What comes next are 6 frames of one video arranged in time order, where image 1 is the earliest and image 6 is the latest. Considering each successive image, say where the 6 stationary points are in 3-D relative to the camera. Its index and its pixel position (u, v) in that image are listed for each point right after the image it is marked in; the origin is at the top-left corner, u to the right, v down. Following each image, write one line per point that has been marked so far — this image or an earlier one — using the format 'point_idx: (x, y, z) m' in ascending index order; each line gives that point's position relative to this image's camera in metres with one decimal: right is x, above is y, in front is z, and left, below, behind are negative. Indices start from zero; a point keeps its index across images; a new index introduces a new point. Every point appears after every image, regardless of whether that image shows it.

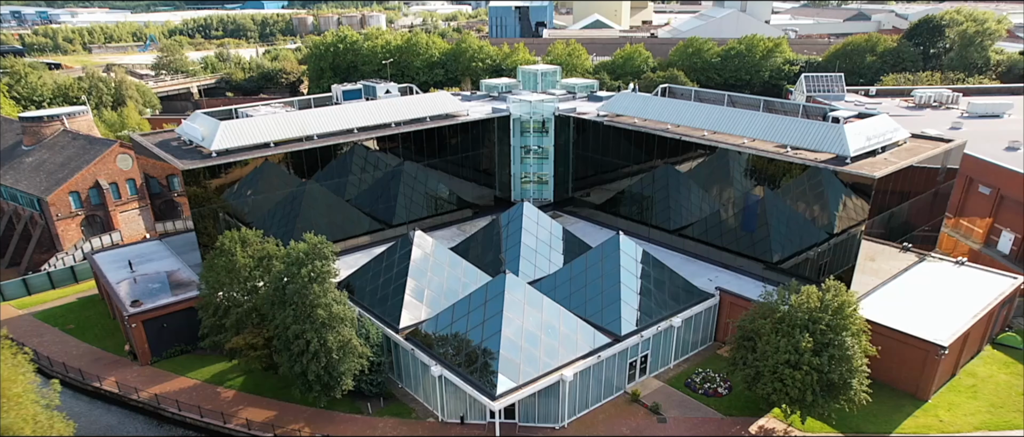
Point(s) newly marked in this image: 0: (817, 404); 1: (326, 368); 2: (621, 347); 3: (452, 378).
0: (+9.2, -5.5, +17.1) m
1: (-5.9, -4.7, +18.1) m
2: (+3.7, -4.3, +19.5) m
3: (-1.9, -5.1, +18.2) m
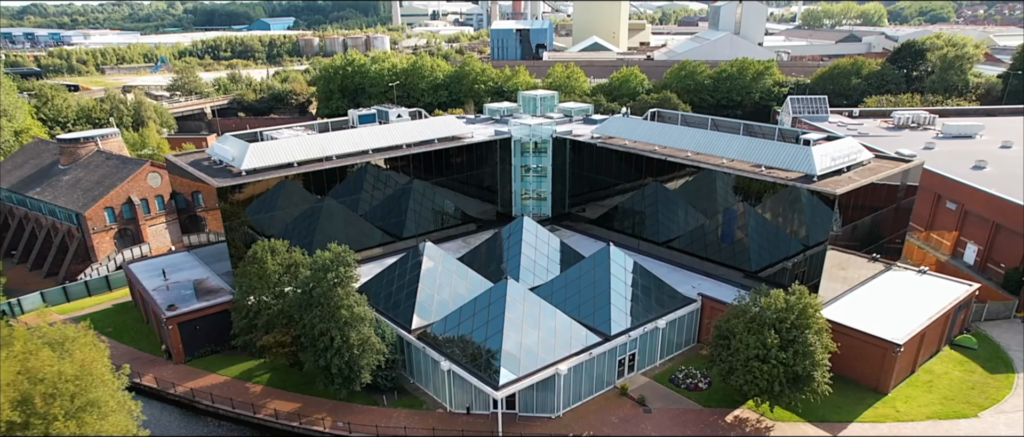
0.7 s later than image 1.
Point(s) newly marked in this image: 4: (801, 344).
0: (+9.2, -5.9, +19.3) m
1: (-5.8, -5.1, +20.4) m
2: (+3.7, -4.8, +21.7) m
3: (-1.9, -5.5, +20.4) m
4: (+9.8, -4.2, +19.3) m
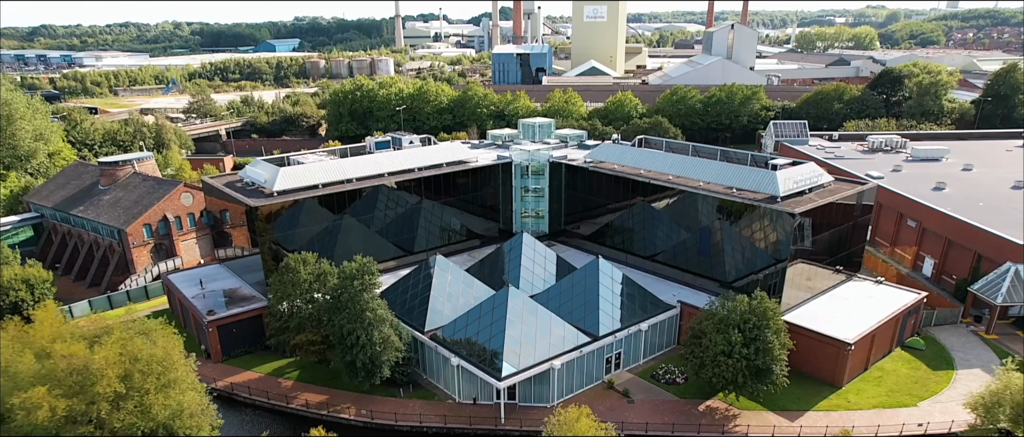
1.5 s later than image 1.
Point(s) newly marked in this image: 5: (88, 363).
0: (+9.2, -6.5, +22.4) m
1: (-5.8, -5.7, +23.5) m
2: (+3.7, -5.4, +24.9) m
3: (-1.8, -6.1, +23.6) m
4: (+9.8, -4.8, +22.5) m
5: (-11.6, -3.9, +15.7) m
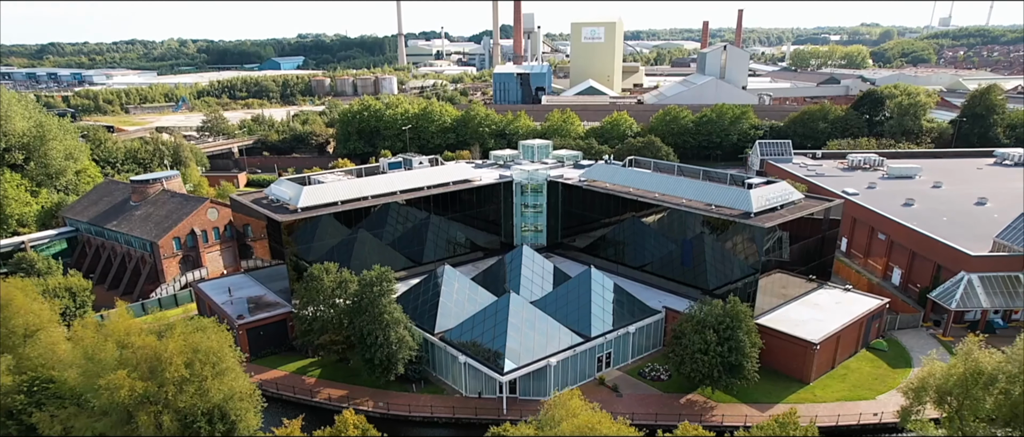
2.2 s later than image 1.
0: (+9.3, -7.1, +25.3) m
1: (-5.8, -6.3, +26.5) m
2: (+3.8, -6.1, +27.8) m
3: (-1.8, -6.7, +26.5) m
4: (+9.9, -5.4, +25.4) m
5: (-11.5, -4.3, +18.7) m
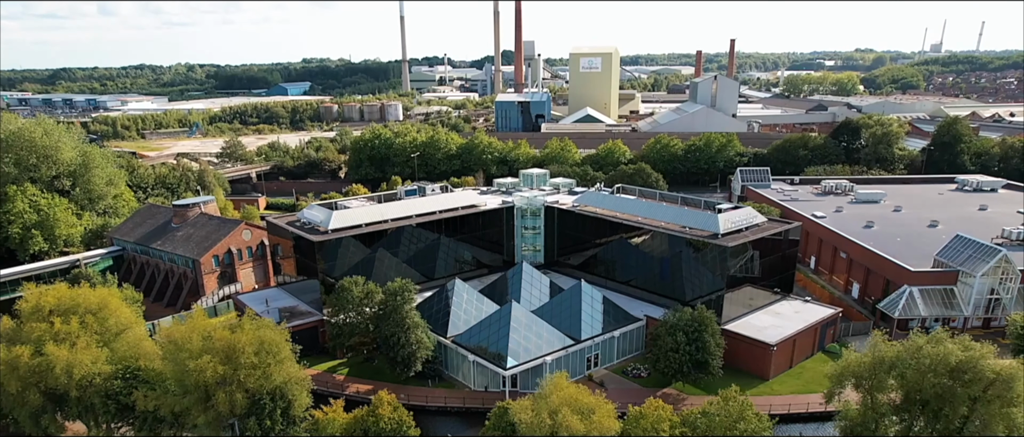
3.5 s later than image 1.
0: (+9.3, -8.1, +30.0) m
1: (-5.7, -7.4, +31.2) m
2: (+3.9, -7.2, +32.5) m
3: (-1.7, -7.8, +31.2) m
4: (+10.0, -6.5, +30.2) m
5: (-11.4, -5.1, +23.5) m
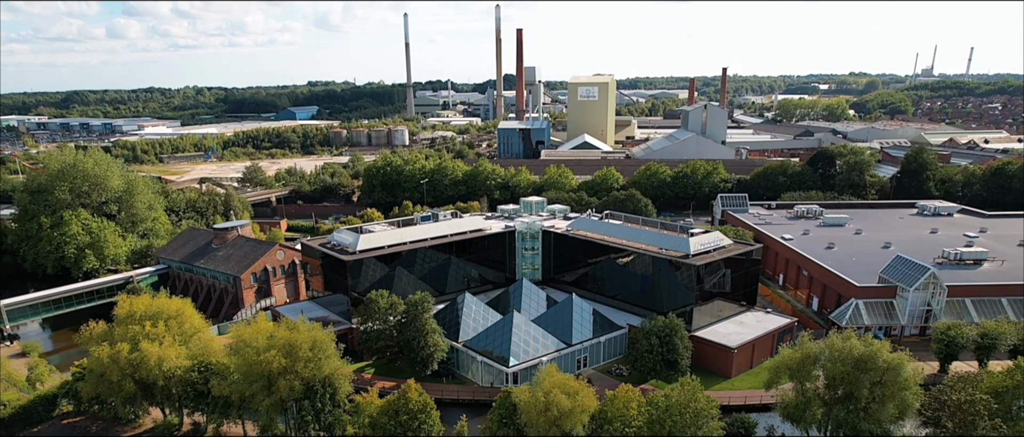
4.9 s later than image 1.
0: (+9.4, -9.6, +35.8) m
1: (-5.6, -8.9, +37.1) m
2: (+4.0, -8.8, +38.4) m
3: (-1.6, -9.3, +37.0) m
4: (+10.1, -7.9, +36.1) m
5: (-11.4, -6.3, +29.5) m
